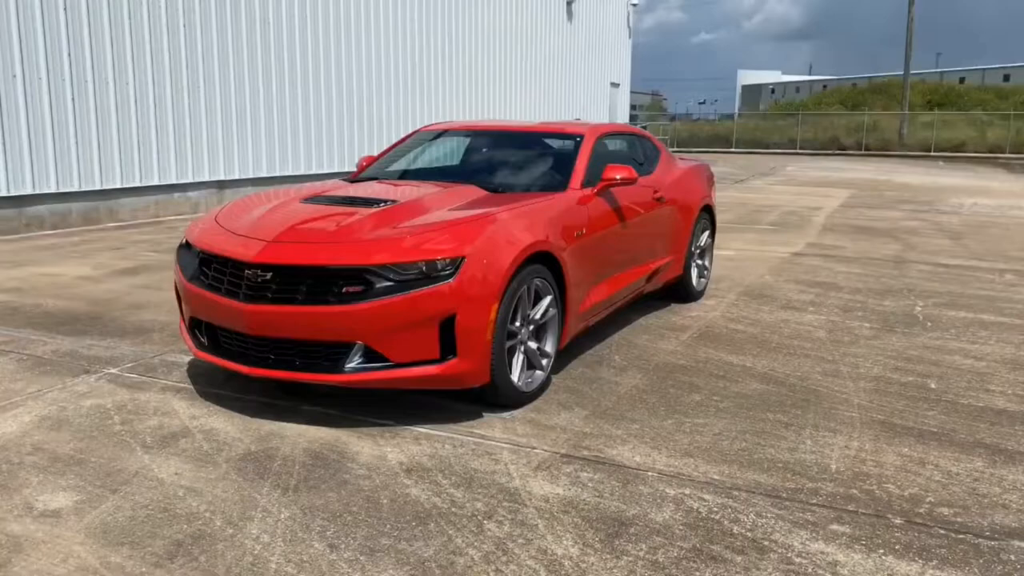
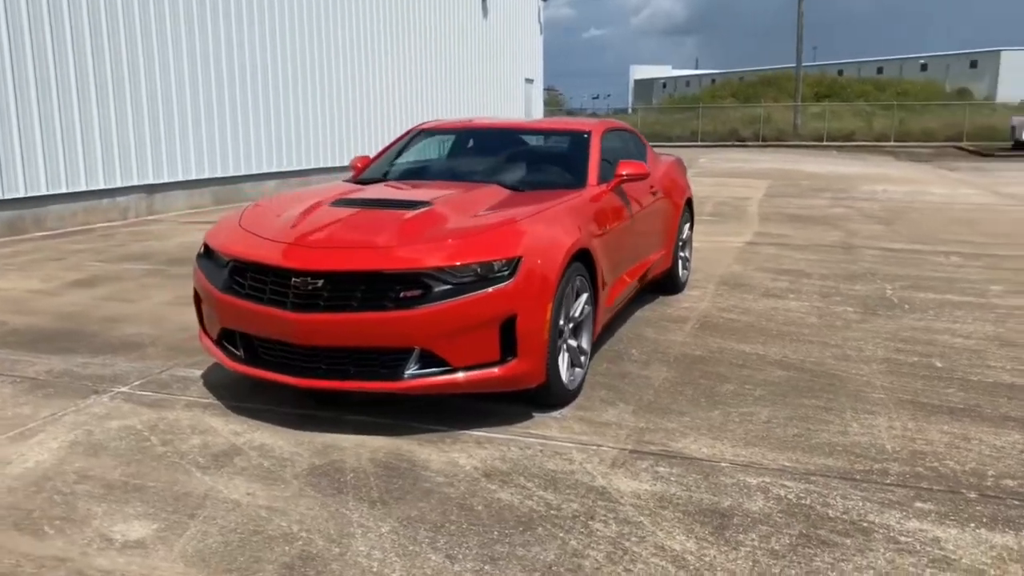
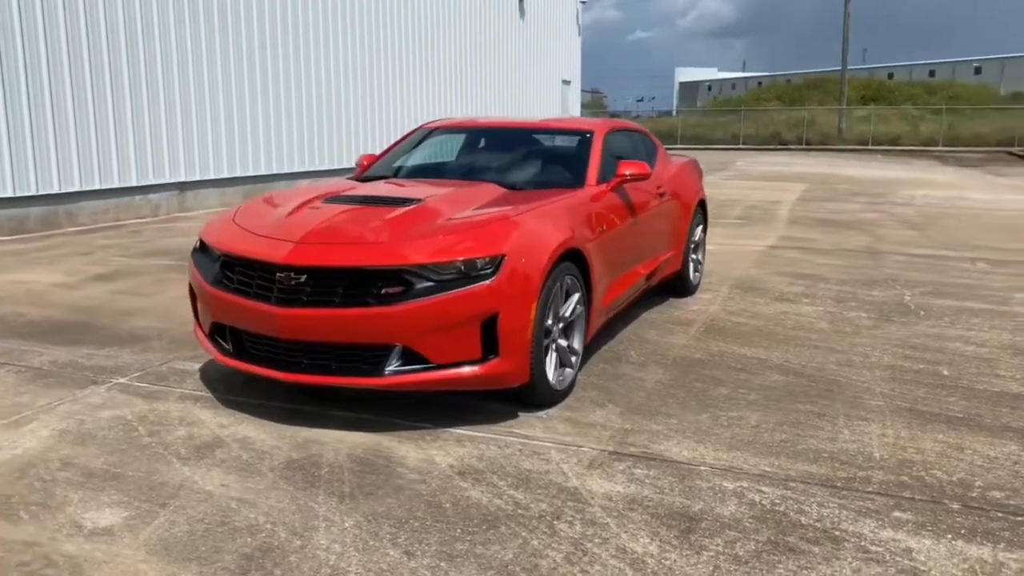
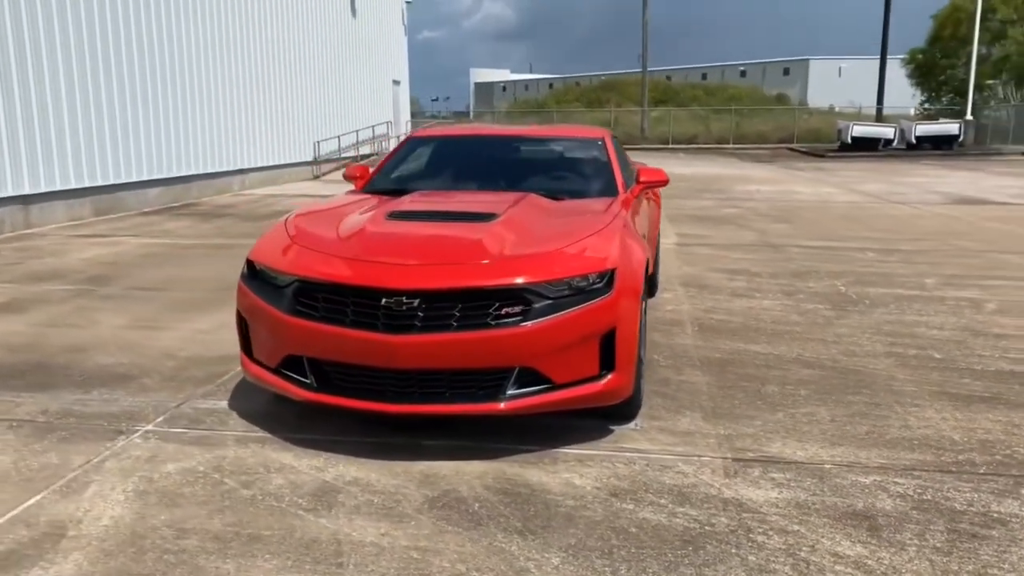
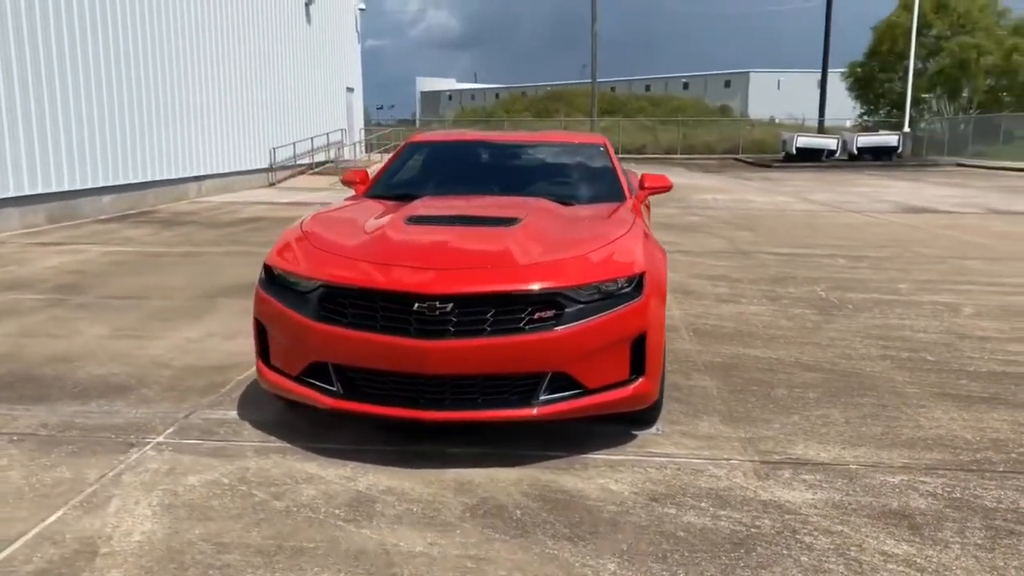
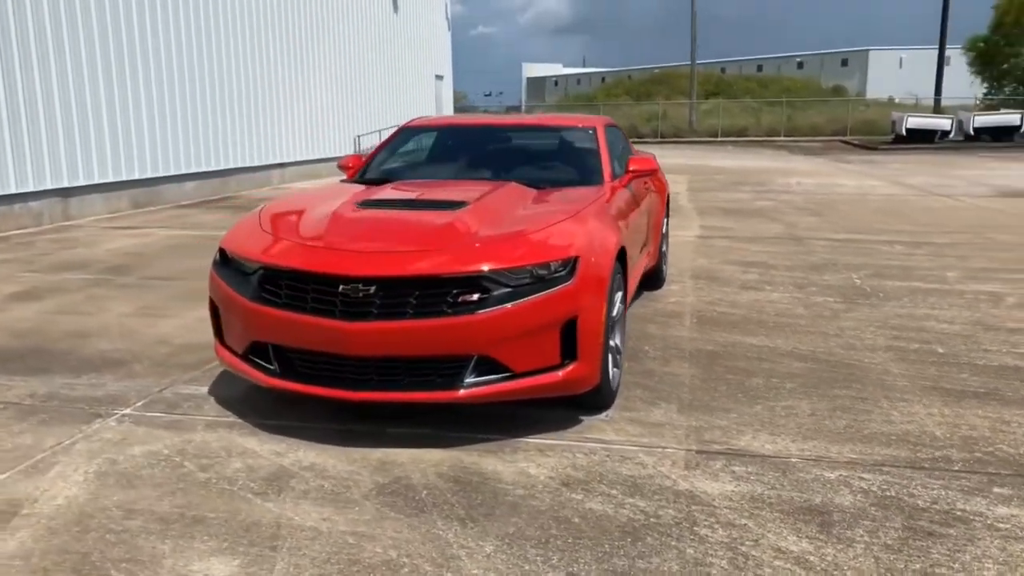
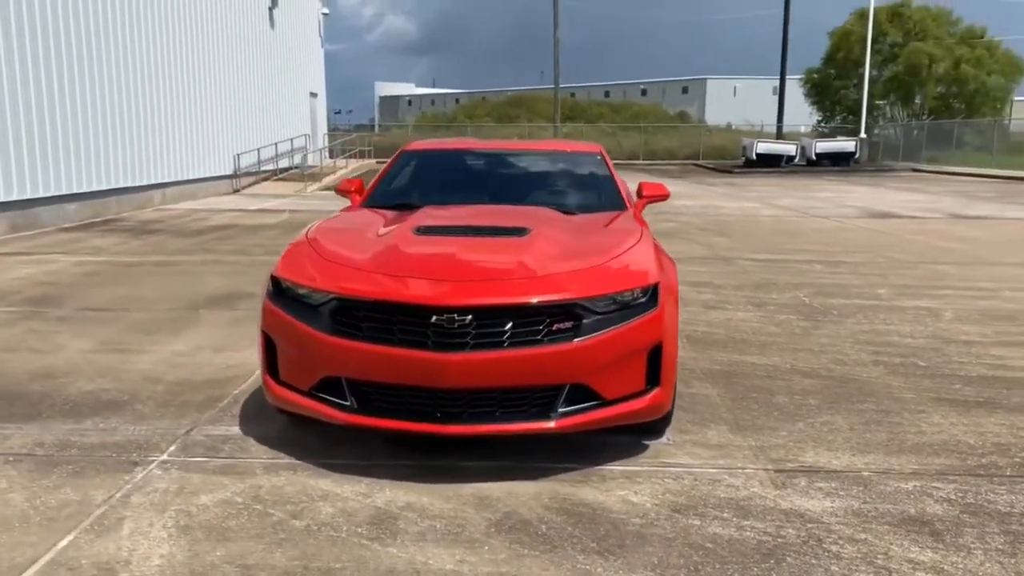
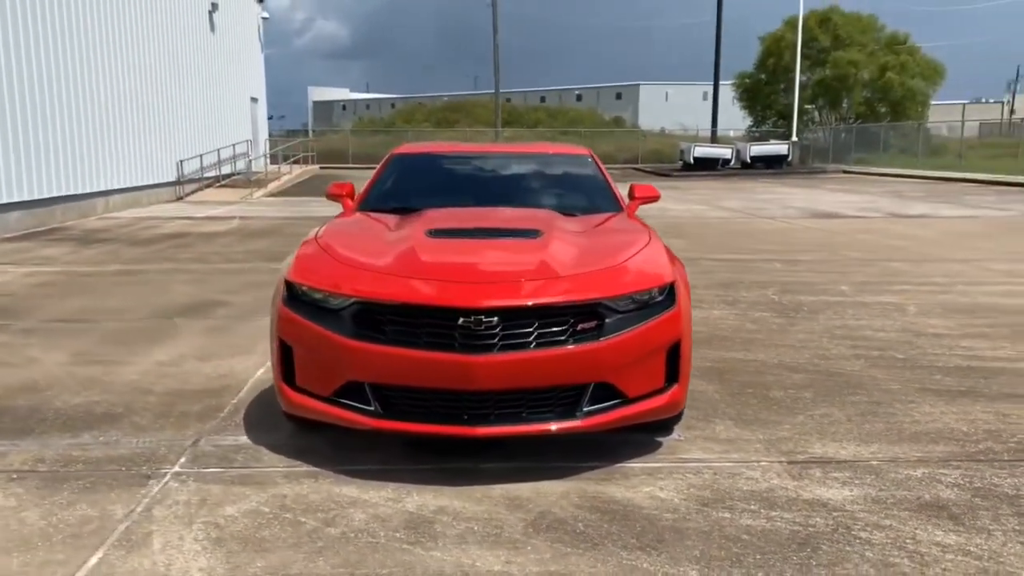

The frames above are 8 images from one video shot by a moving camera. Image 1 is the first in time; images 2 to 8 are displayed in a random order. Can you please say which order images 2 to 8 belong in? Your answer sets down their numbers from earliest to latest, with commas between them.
3, 2, 6, 4, 5, 7, 8
